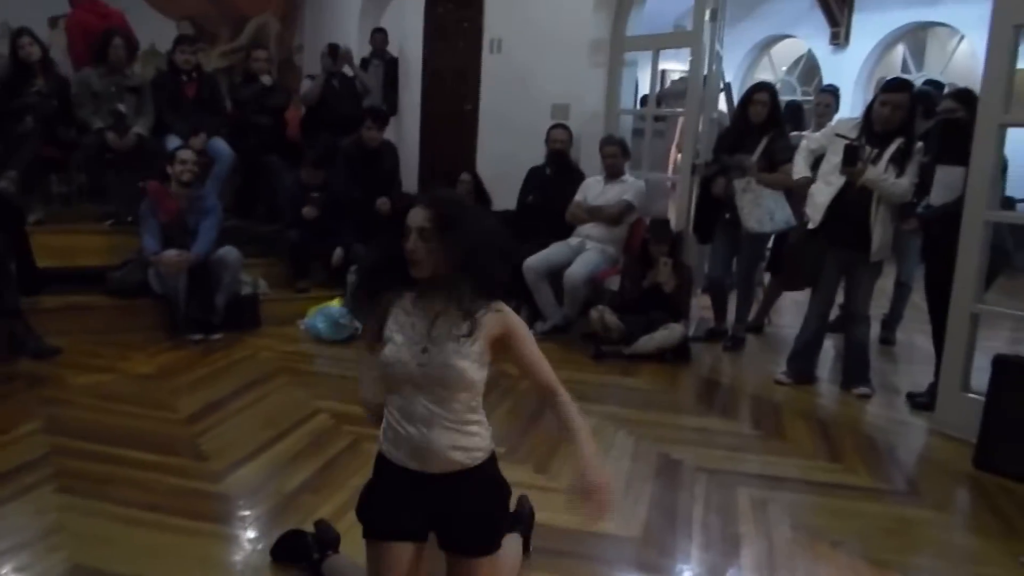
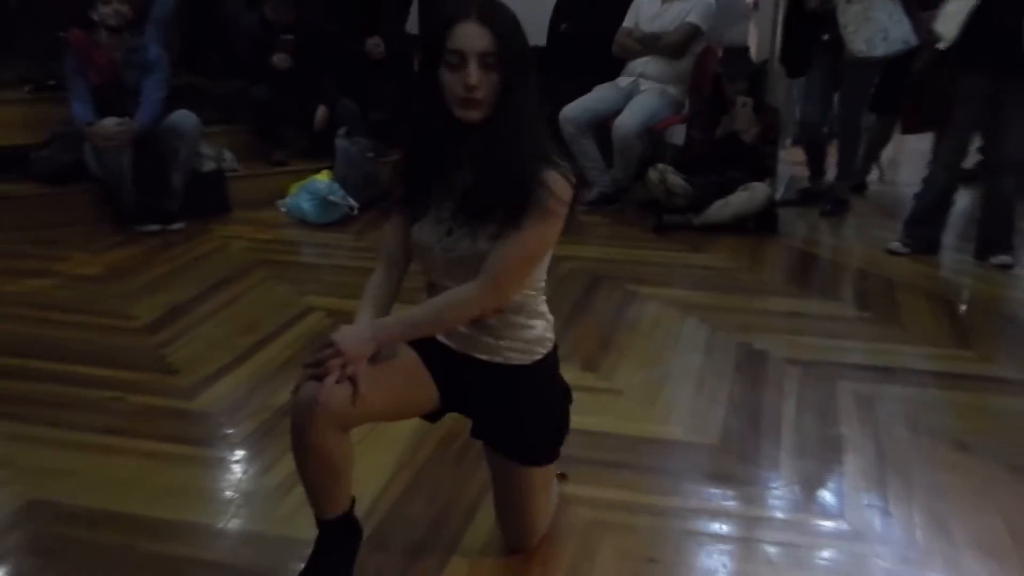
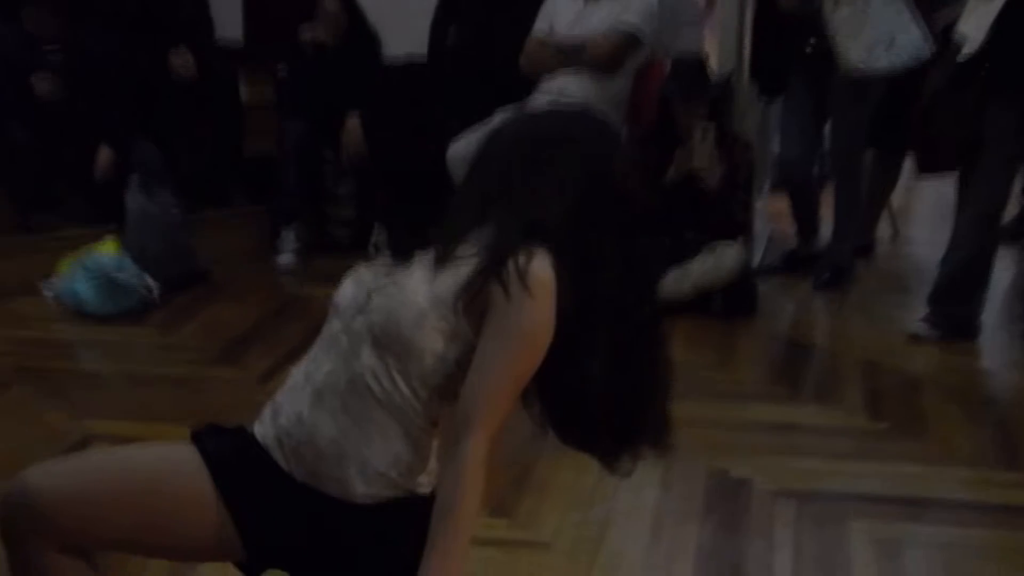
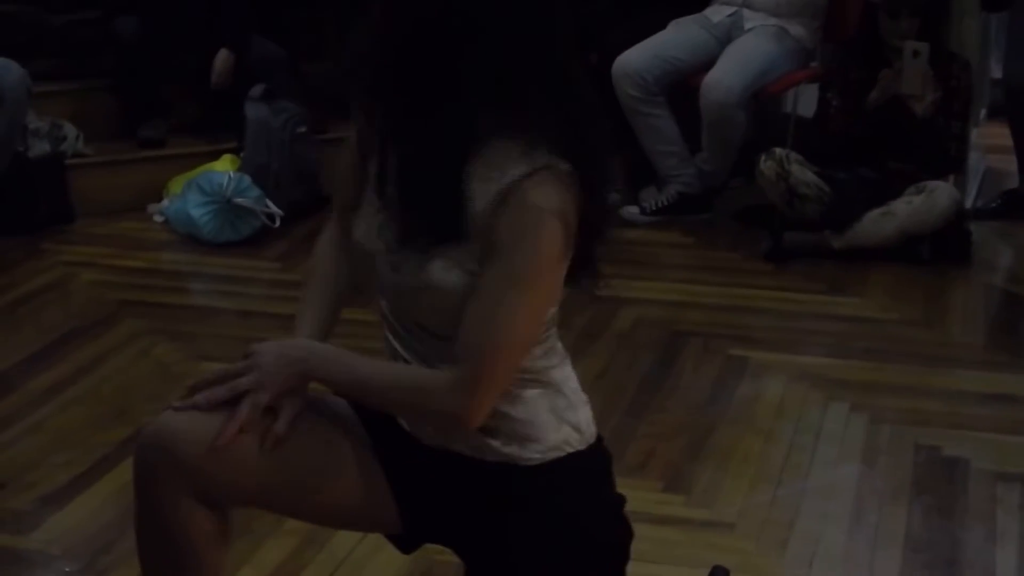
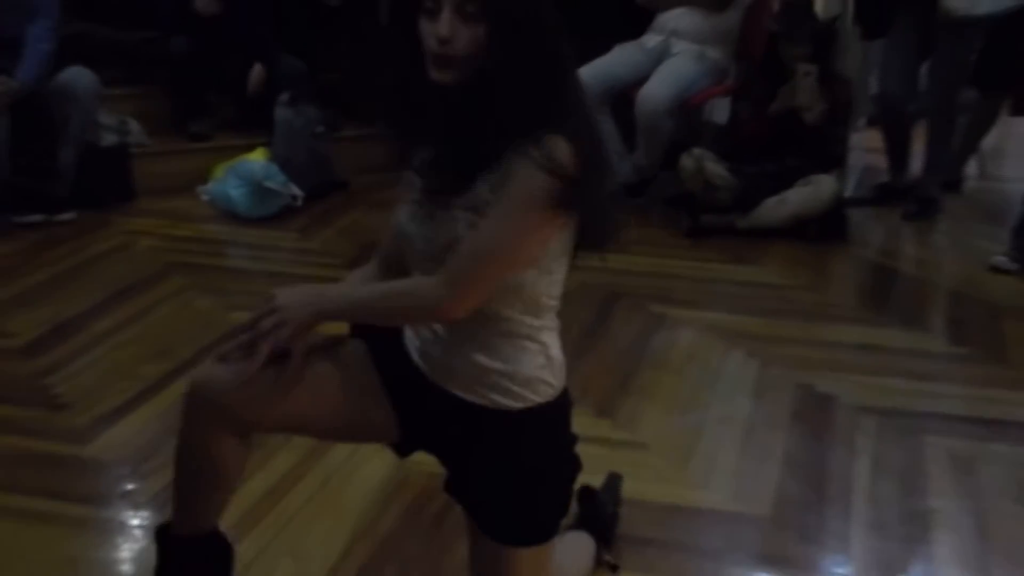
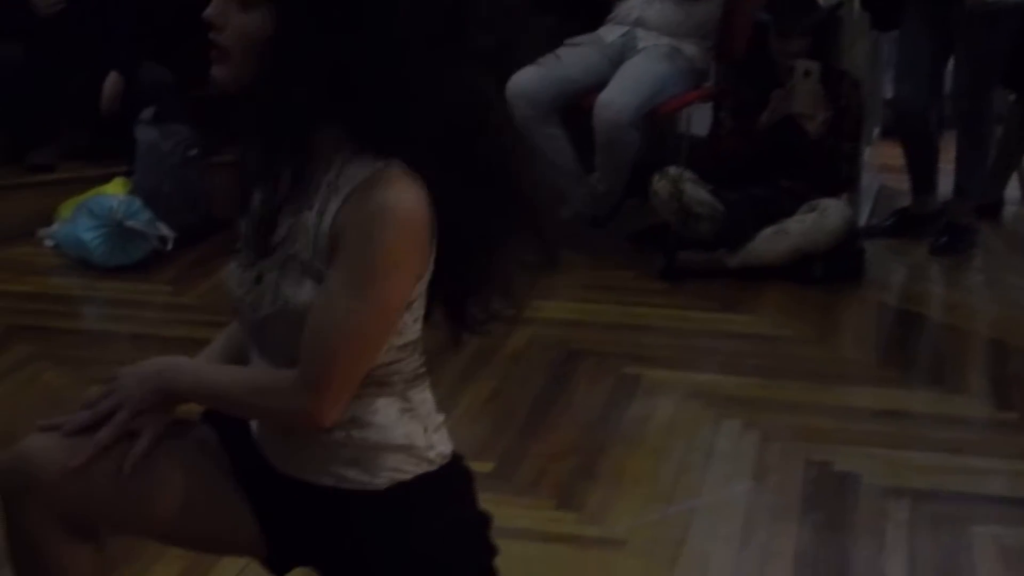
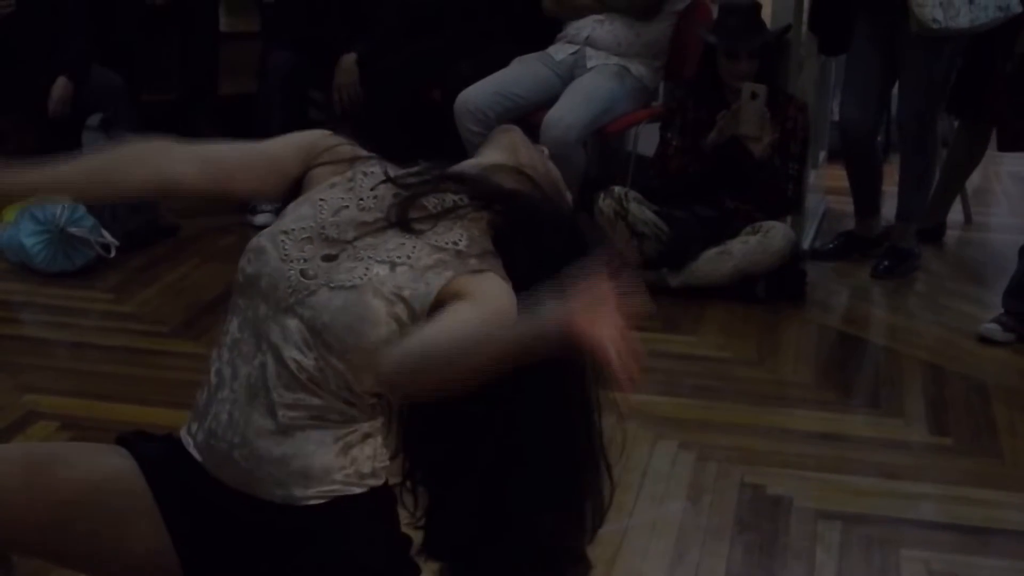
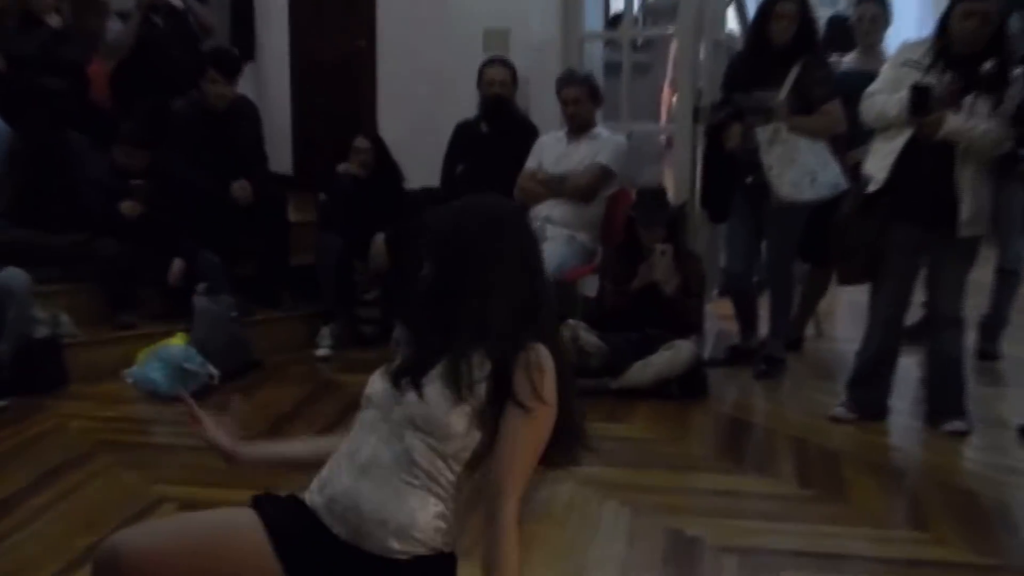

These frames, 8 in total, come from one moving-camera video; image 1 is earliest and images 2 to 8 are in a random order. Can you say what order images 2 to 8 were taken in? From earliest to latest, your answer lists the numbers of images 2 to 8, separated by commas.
8, 3, 7, 6, 4, 5, 2
